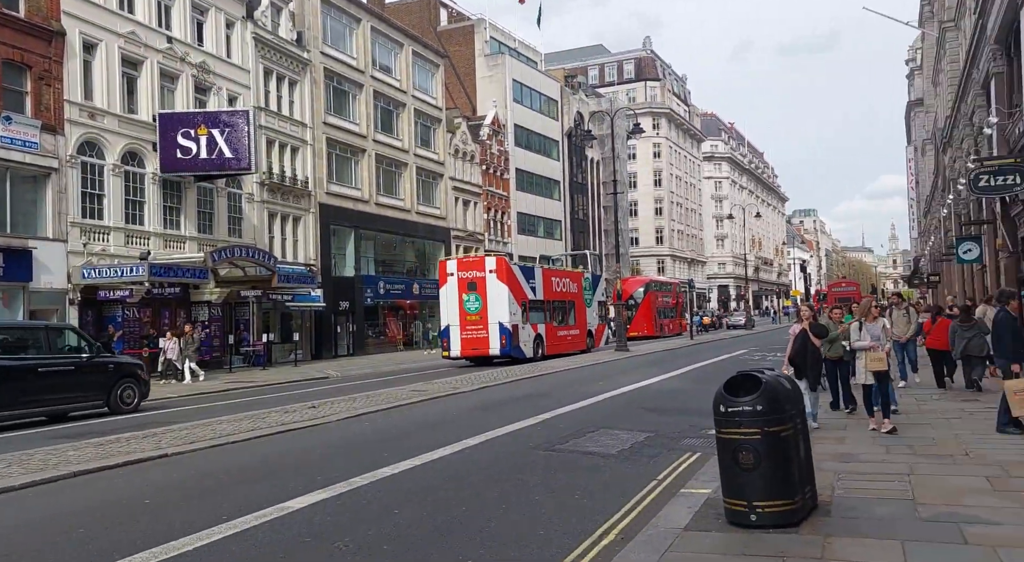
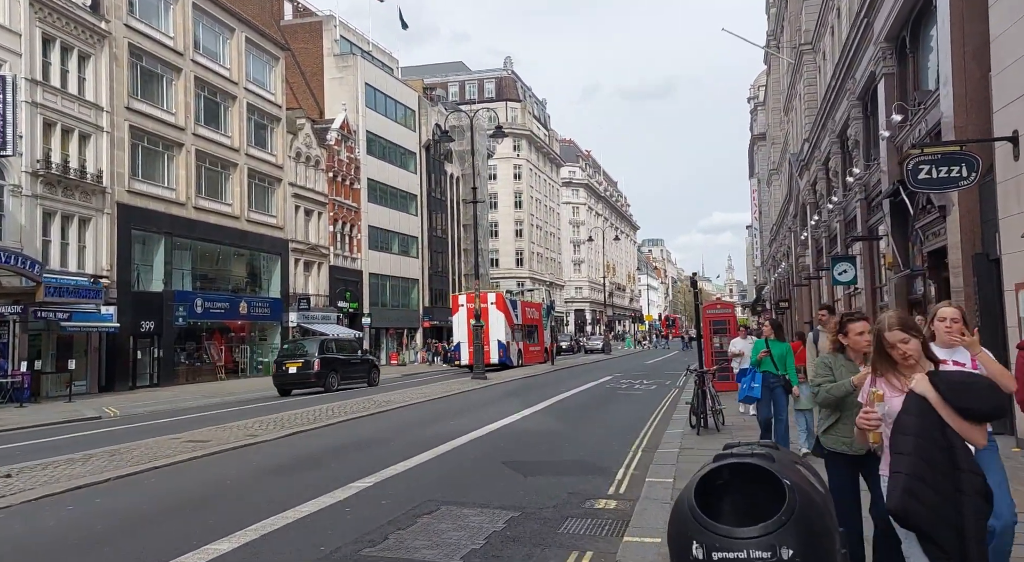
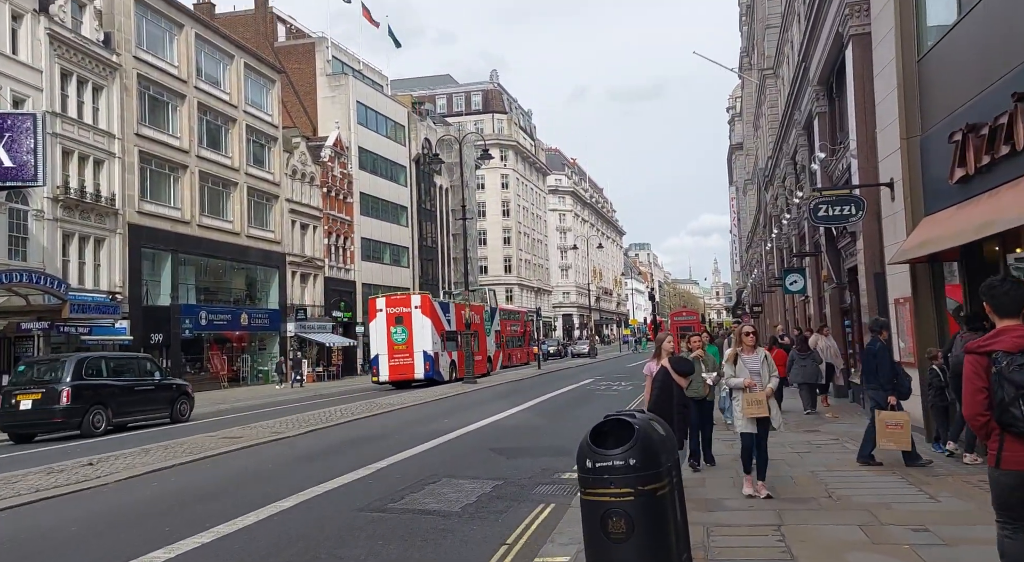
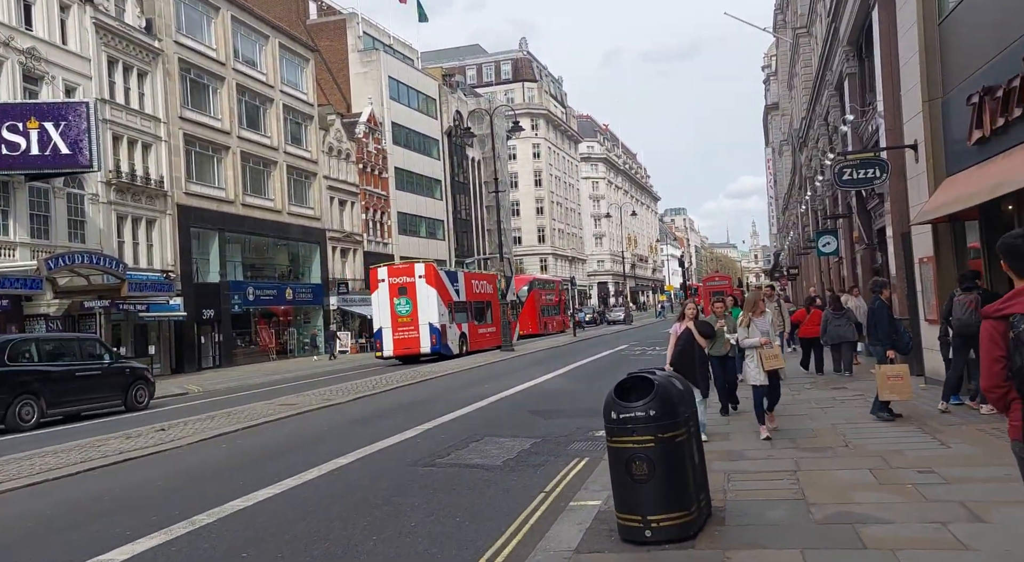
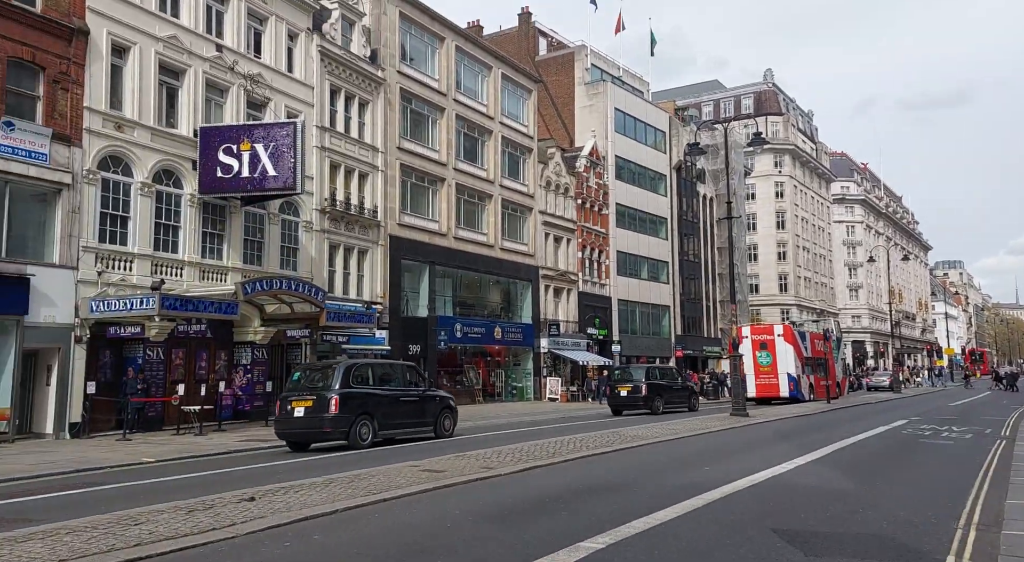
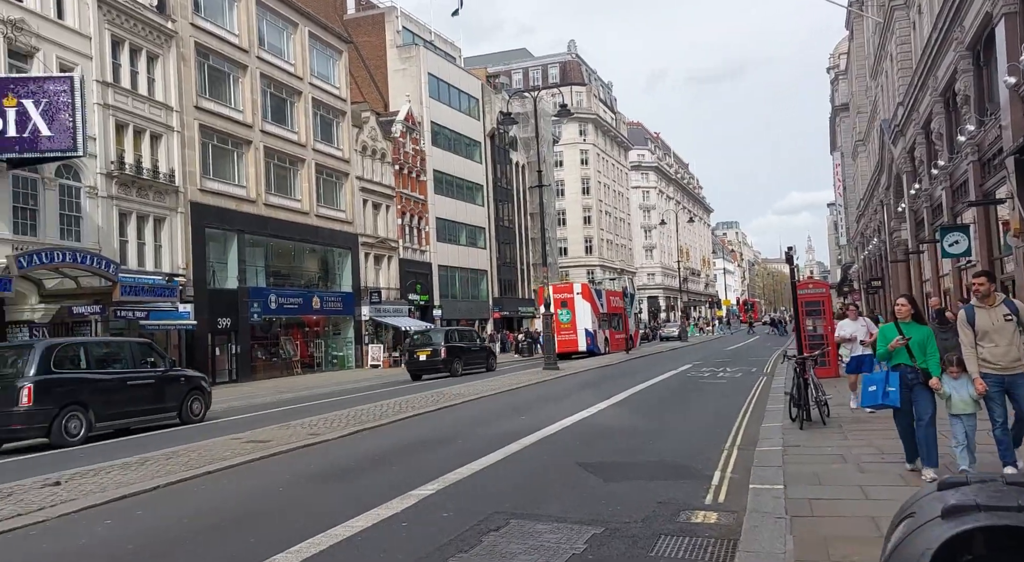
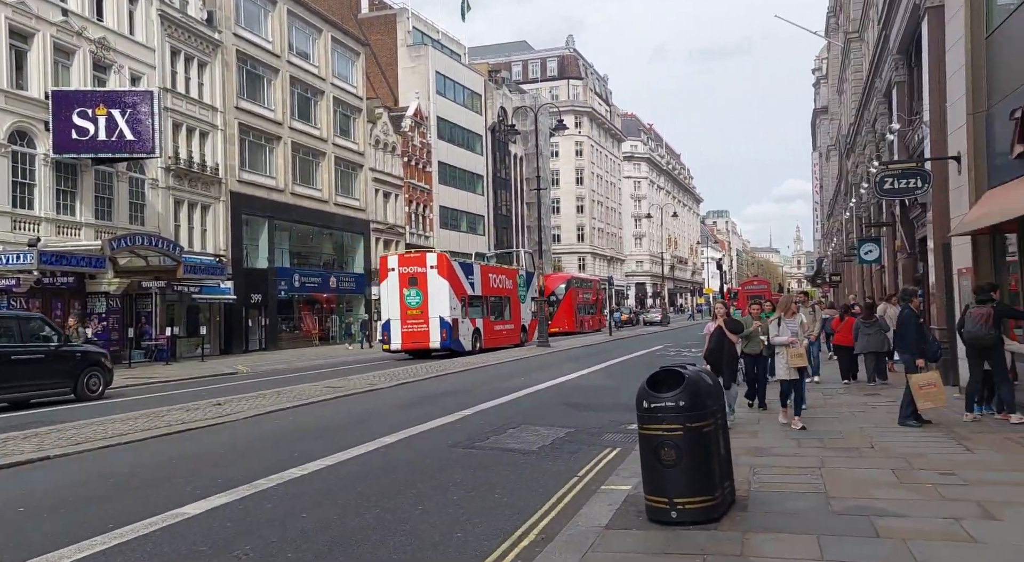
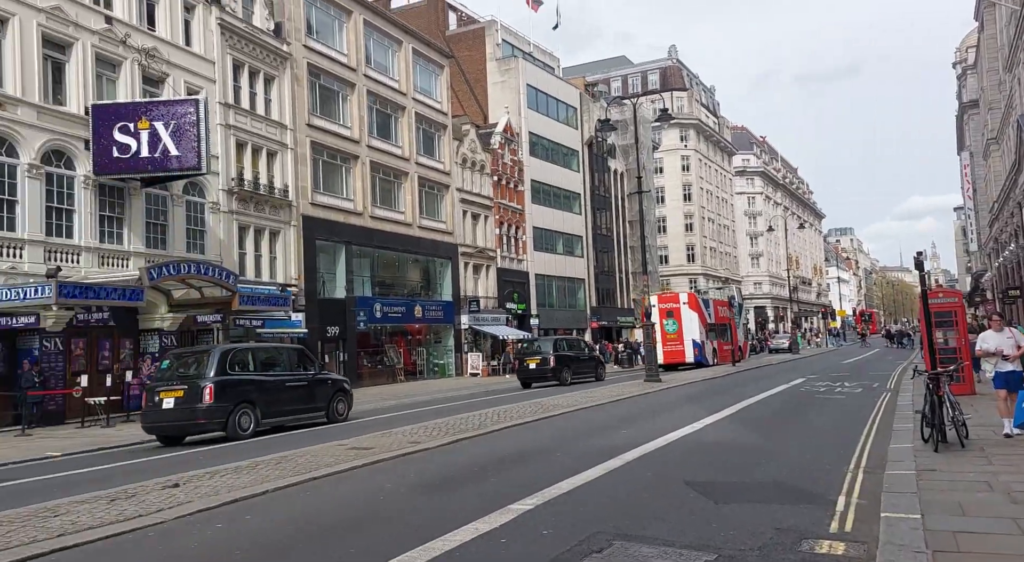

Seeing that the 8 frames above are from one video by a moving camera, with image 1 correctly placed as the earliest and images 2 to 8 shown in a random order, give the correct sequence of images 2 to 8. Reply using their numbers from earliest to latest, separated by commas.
7, 4, 3, 2, 6, 8, 5
